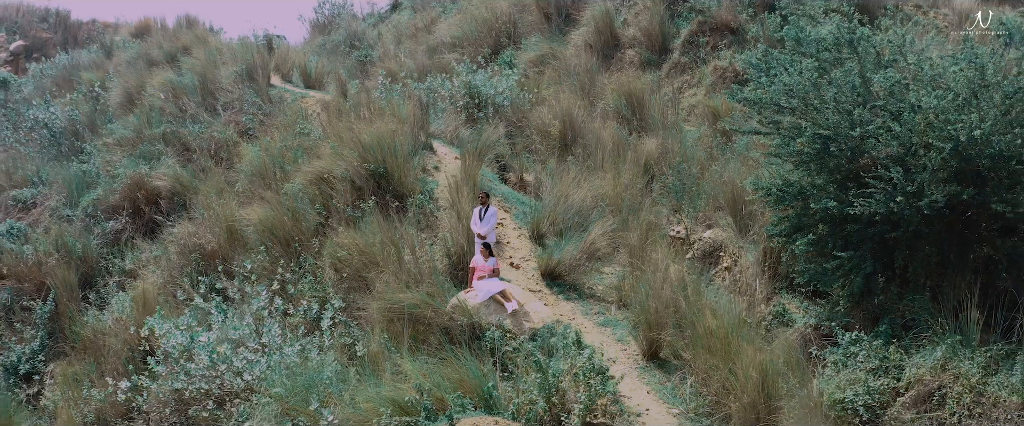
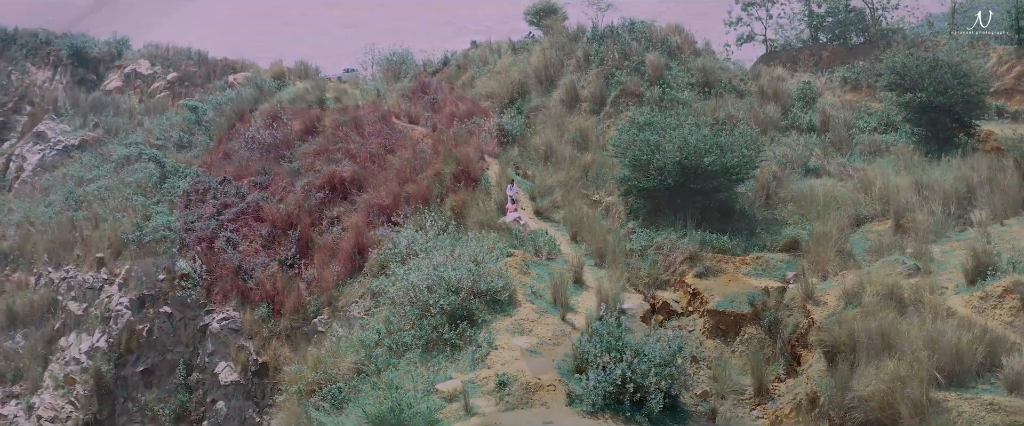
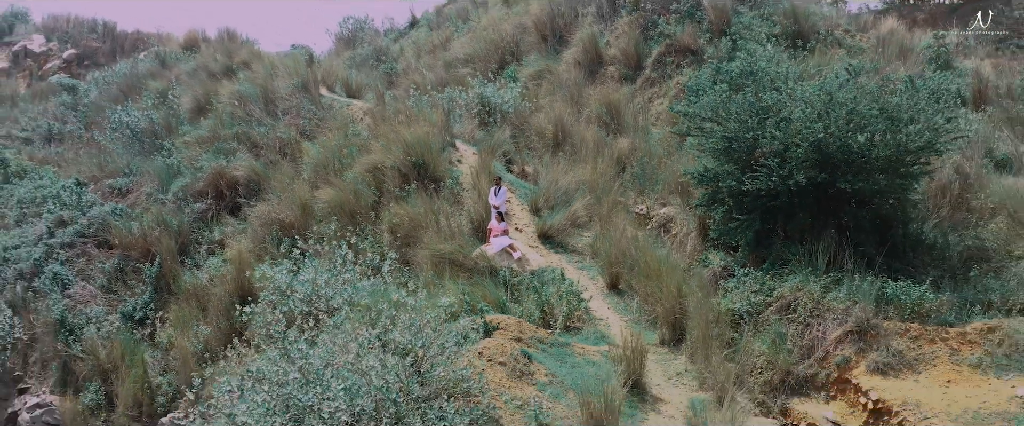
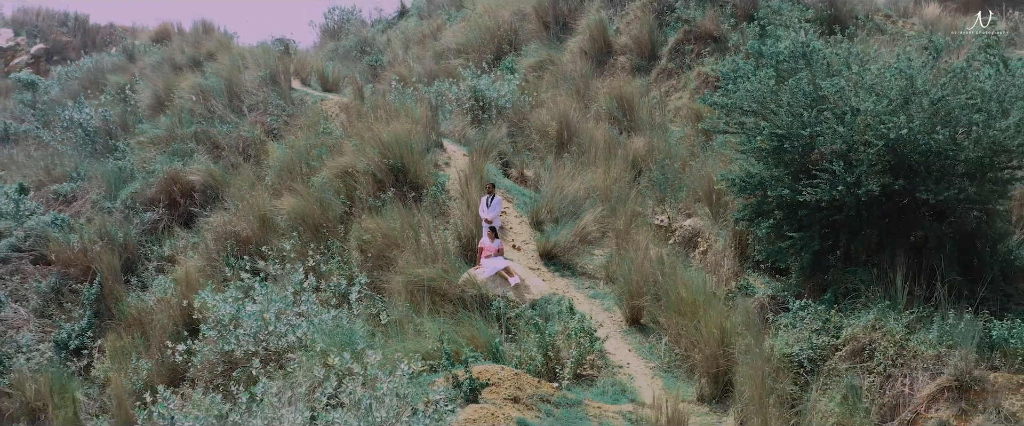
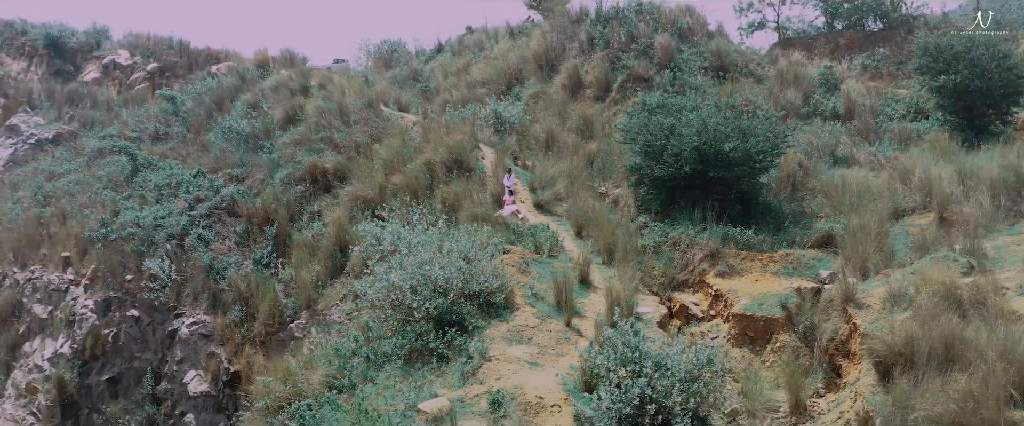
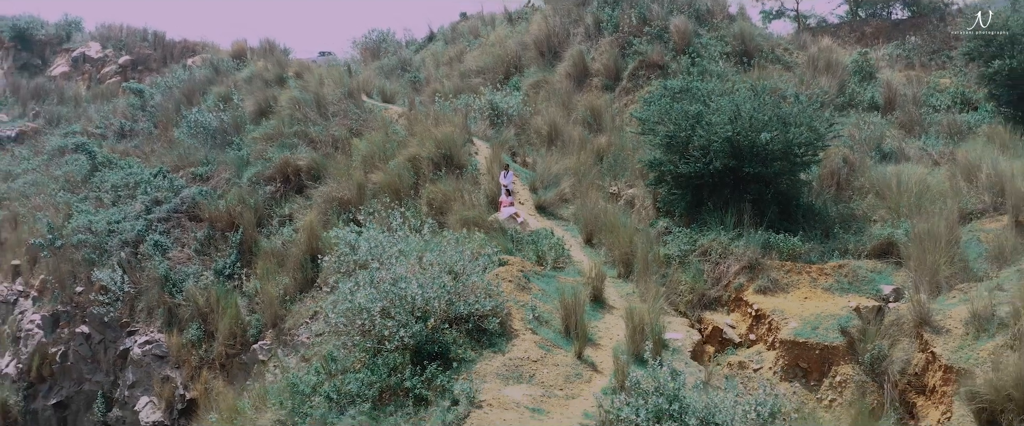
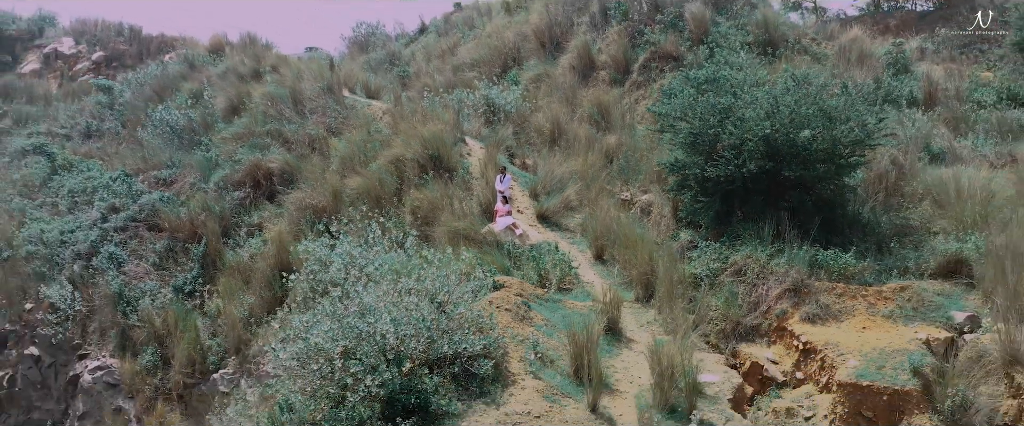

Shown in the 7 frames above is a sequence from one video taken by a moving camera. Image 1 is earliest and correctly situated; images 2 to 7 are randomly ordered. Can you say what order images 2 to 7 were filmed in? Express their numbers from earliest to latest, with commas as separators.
4, 3, 7, 6, 5, 2
